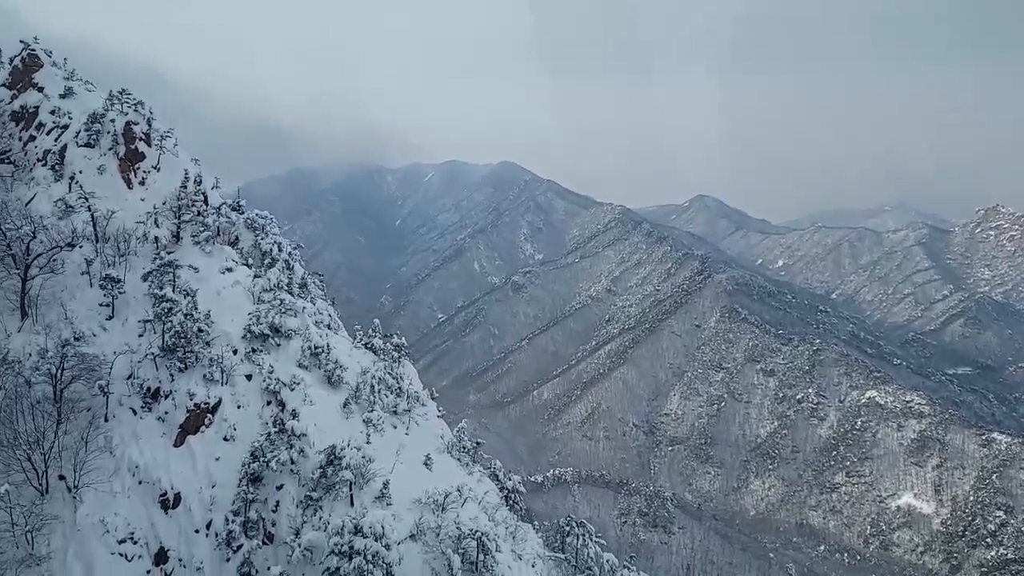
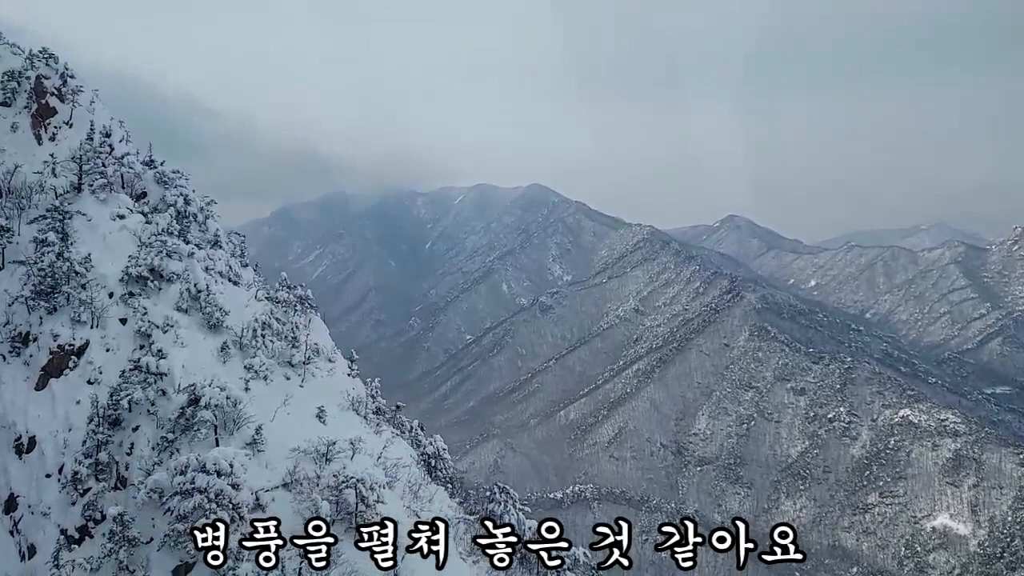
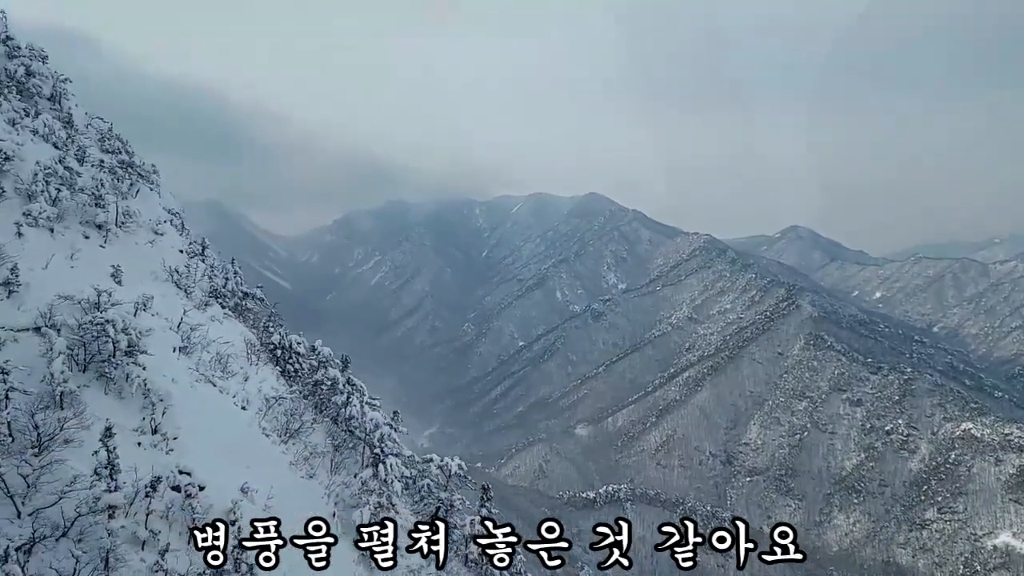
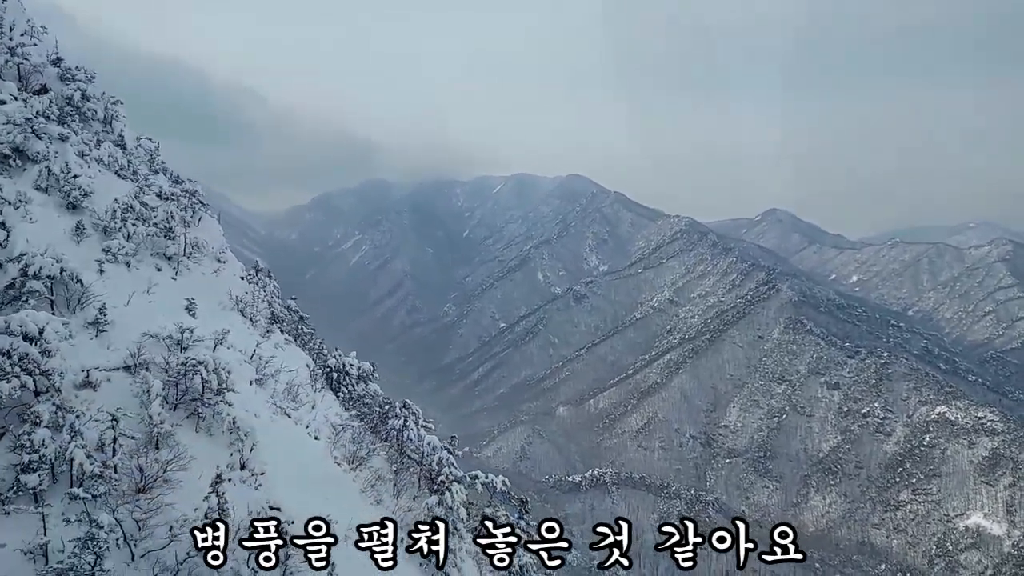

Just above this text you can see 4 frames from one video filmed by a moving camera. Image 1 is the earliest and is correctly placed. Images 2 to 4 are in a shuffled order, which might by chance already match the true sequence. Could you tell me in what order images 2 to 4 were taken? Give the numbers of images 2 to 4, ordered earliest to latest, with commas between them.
2, 4, 3
